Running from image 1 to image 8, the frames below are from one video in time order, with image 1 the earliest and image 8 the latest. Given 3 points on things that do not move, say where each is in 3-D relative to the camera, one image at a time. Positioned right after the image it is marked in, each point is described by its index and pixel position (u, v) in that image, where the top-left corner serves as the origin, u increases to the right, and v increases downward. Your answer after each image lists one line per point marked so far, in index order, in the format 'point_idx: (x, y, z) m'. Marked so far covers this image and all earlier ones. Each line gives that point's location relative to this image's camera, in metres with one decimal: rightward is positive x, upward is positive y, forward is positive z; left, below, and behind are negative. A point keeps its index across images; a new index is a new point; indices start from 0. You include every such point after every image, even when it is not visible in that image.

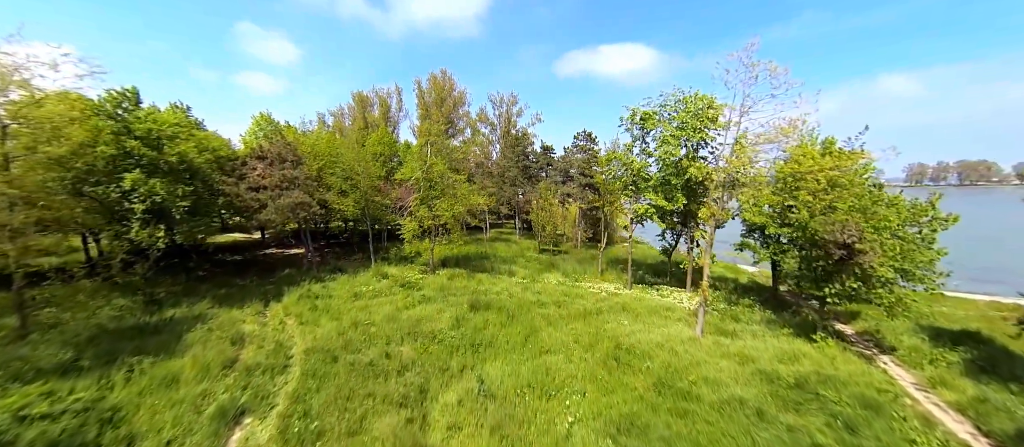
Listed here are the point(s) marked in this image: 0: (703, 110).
0: (+7.5, +4.5, +14.5) m
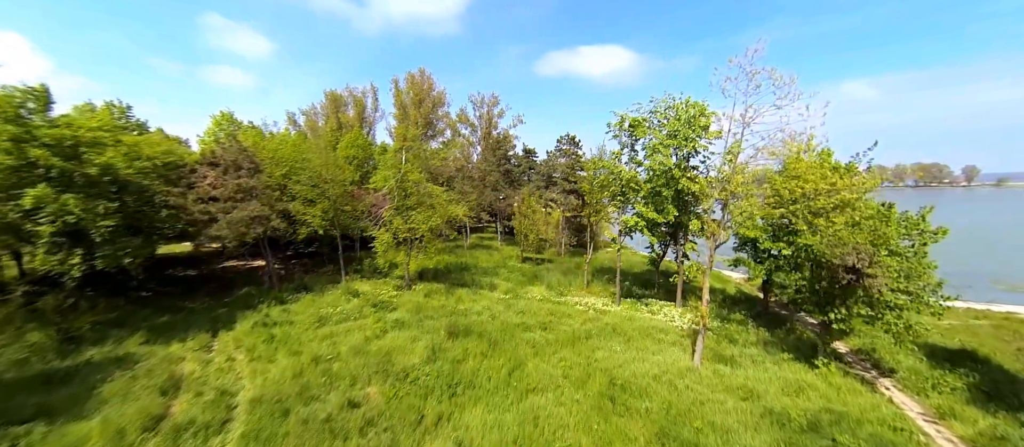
0: (+6.8, +4.0, +13.8) m
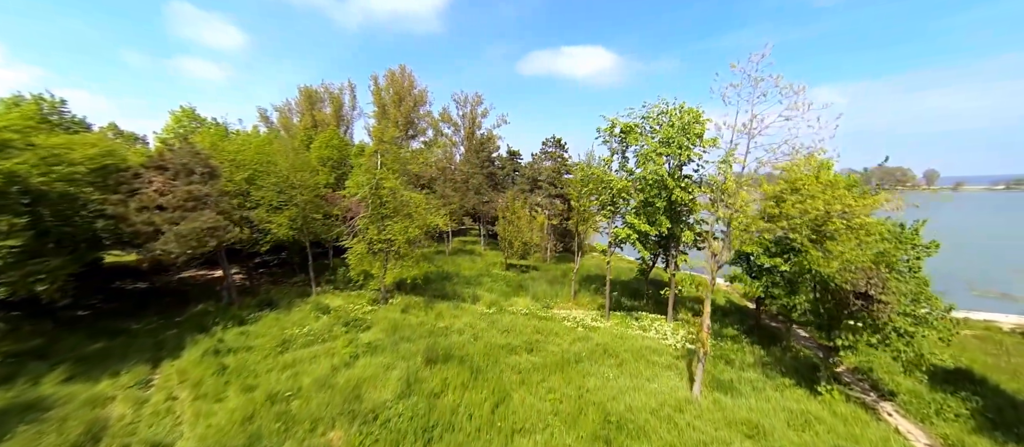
0: (+6.3, +3.5, +13.1) m
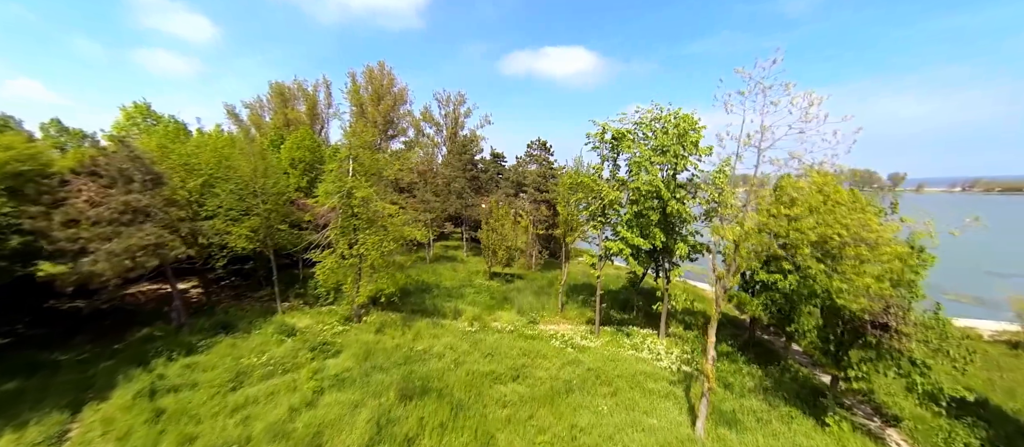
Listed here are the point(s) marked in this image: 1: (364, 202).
0: (+5.8, +3.0, +12.3) m
1: (-5.9, +0.9, +14.7) m
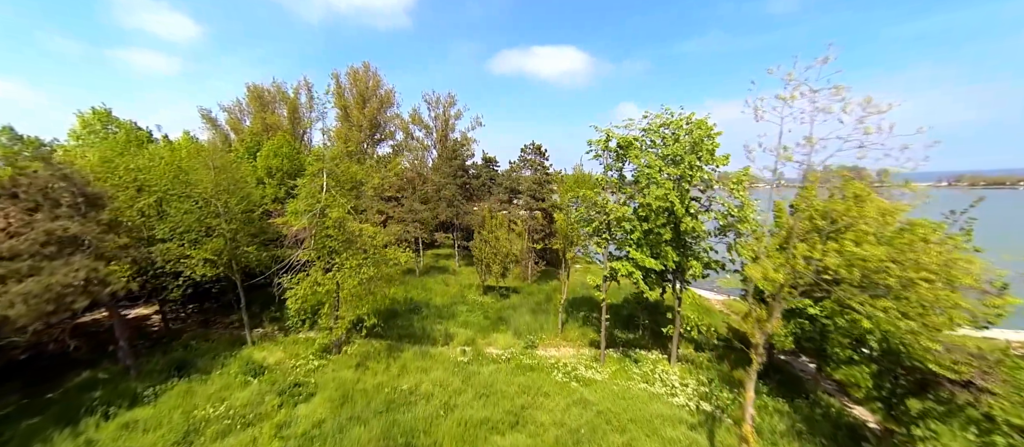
0: (+5.6, +2.5, +11.0) m
1: (-6.1, +0.1, +13.2) m
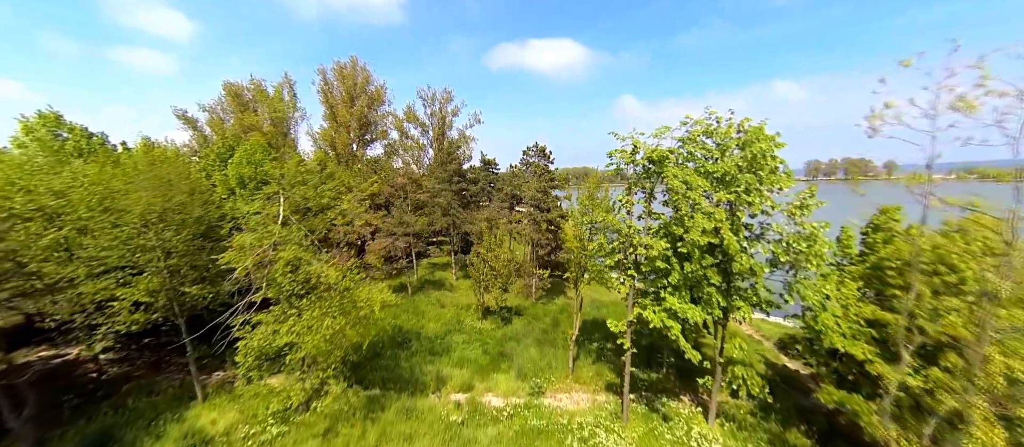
0: (+5.7, +1.6, +8.5) m
1: (-6.0, -0.8, +10.8) m
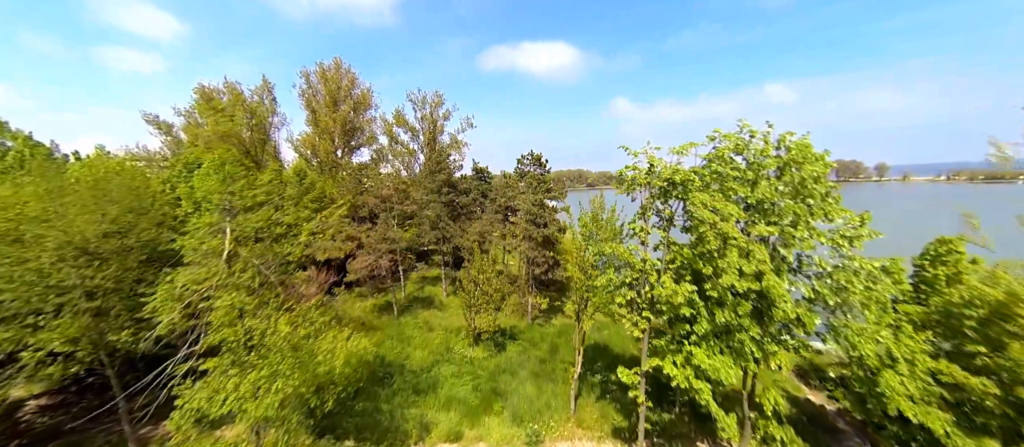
0: (+5.5, +0.9, +7.0) m
1: (-6.2, -1.6, +9.1) m
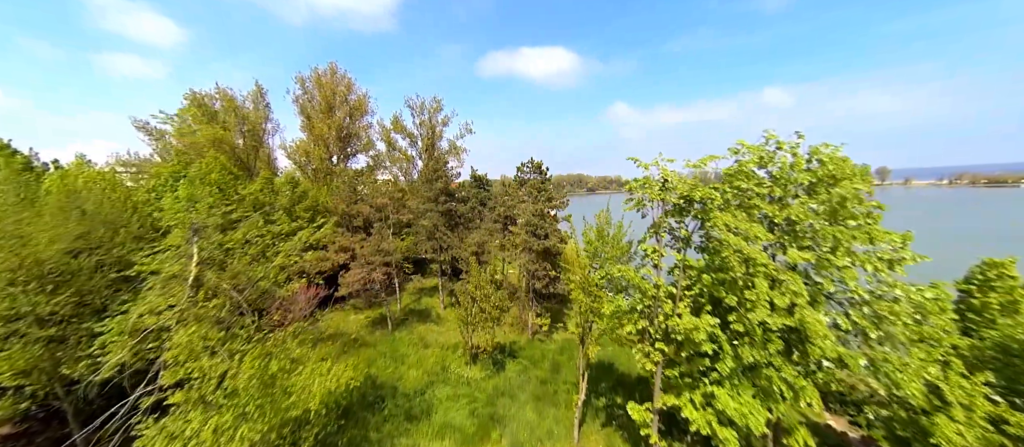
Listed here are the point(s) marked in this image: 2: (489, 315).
0: (+5.5, +0.5, +6.2) m
1: (-6.2, -2.0, +8.2) m
2: (-1.0, -4.0, +16.2) m
